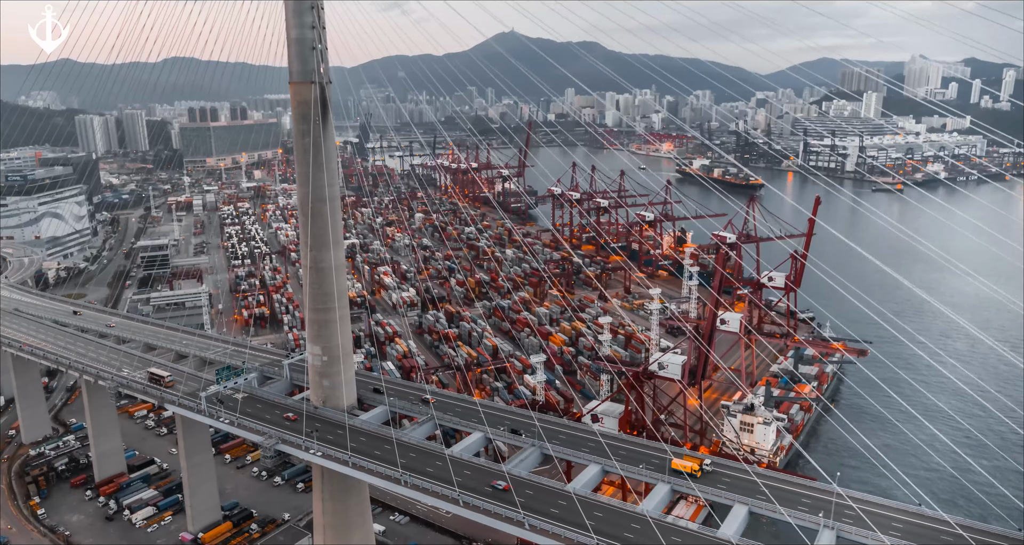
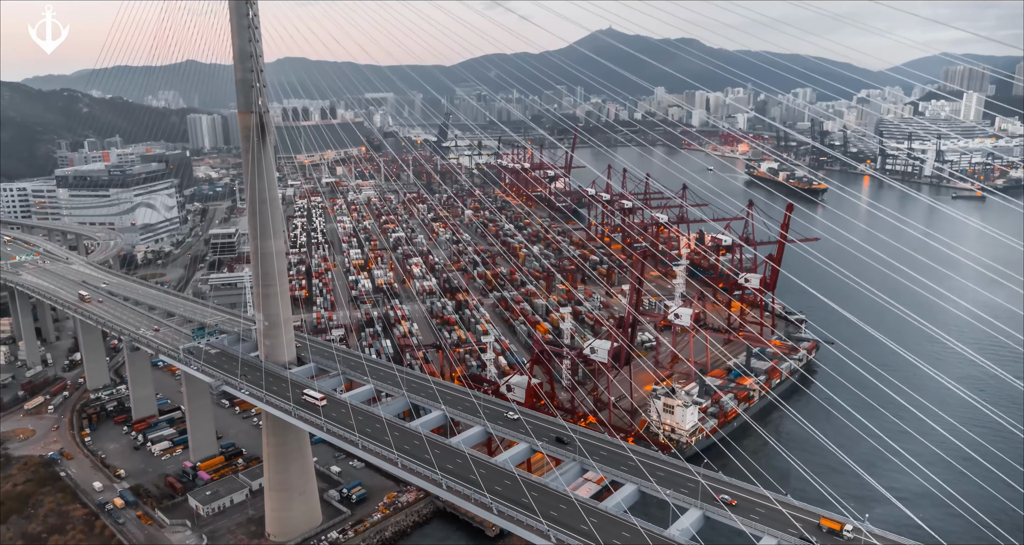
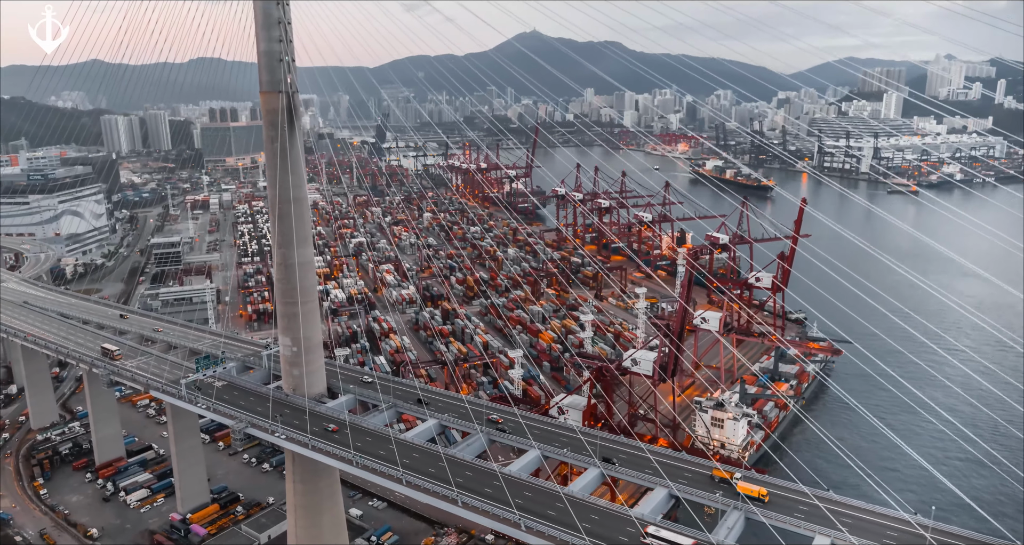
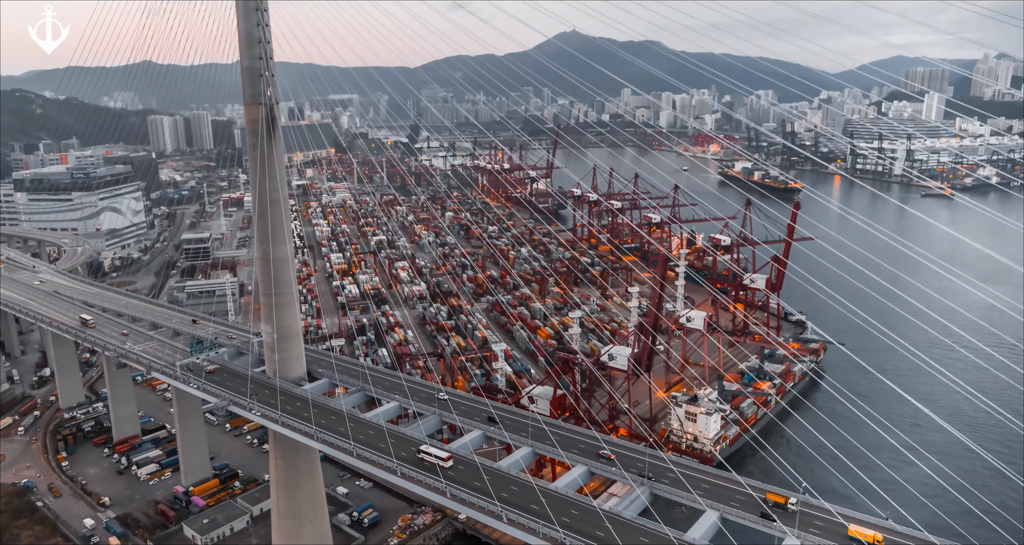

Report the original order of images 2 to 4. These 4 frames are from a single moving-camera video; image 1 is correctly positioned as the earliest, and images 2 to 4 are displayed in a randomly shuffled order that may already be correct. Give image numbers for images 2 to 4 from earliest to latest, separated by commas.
3, 4, 2
